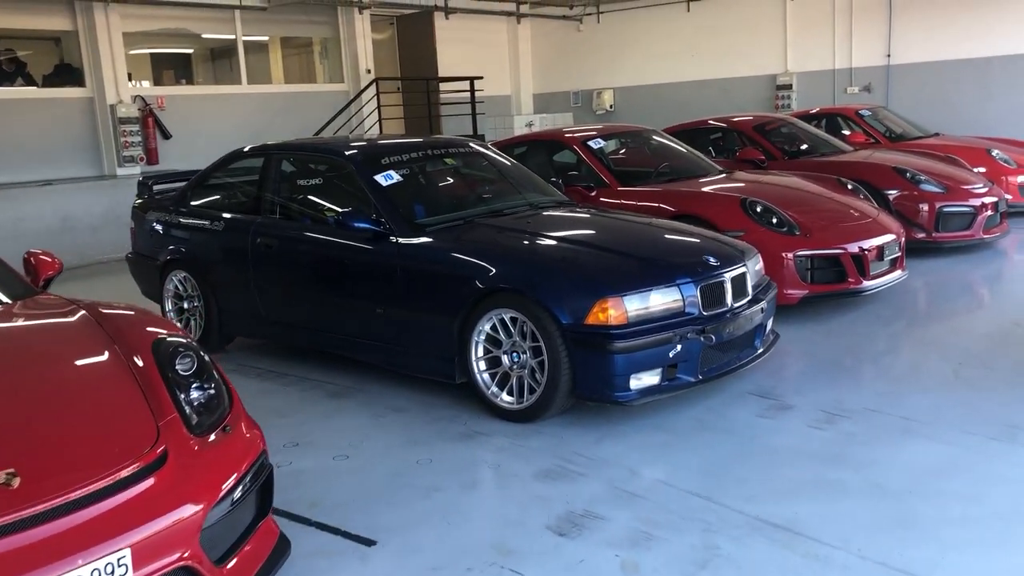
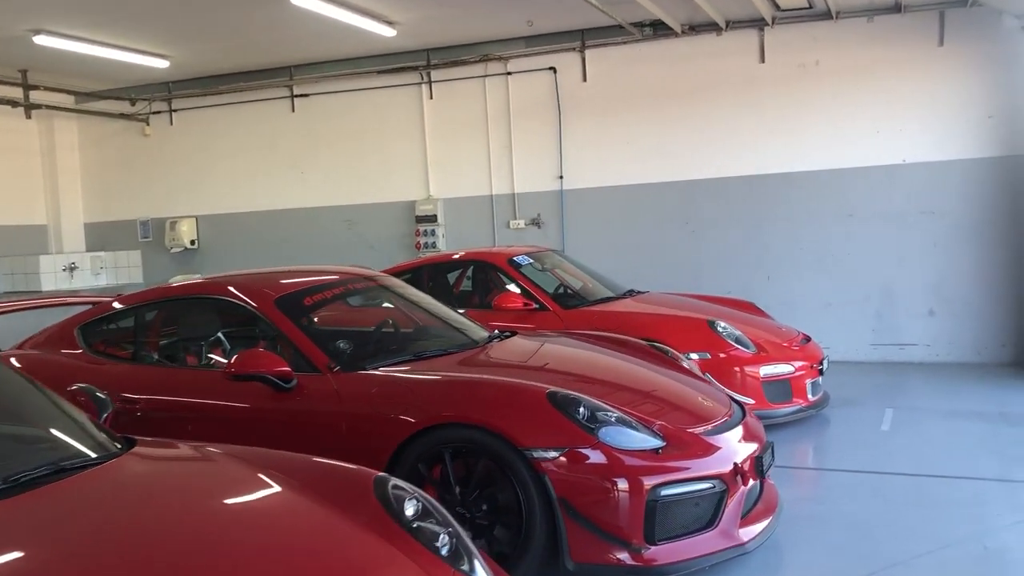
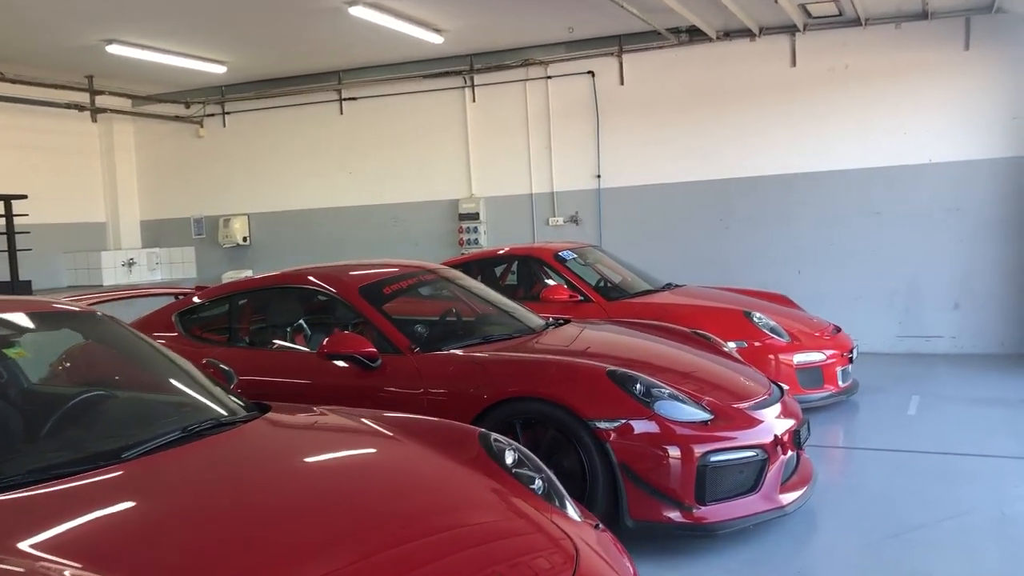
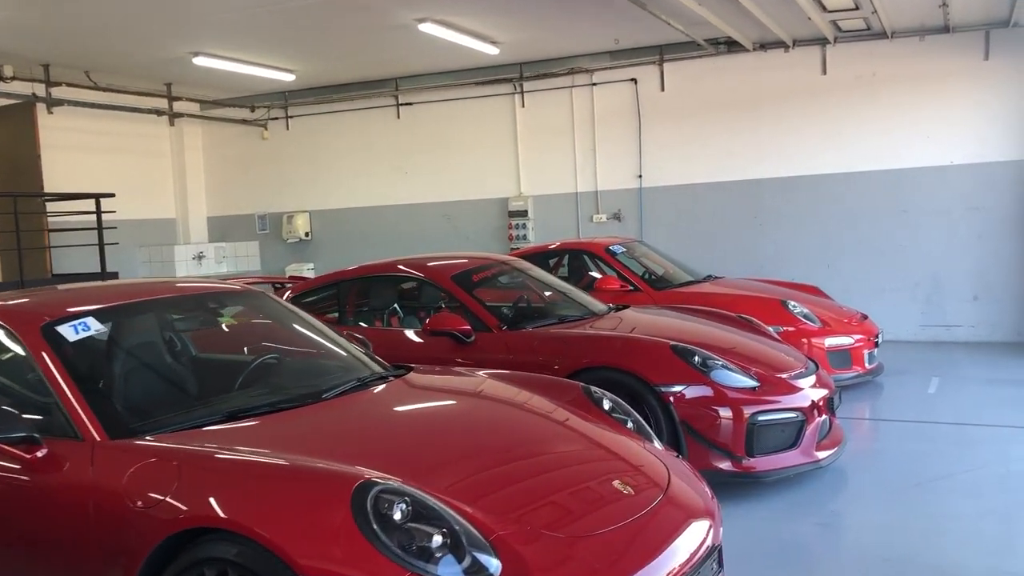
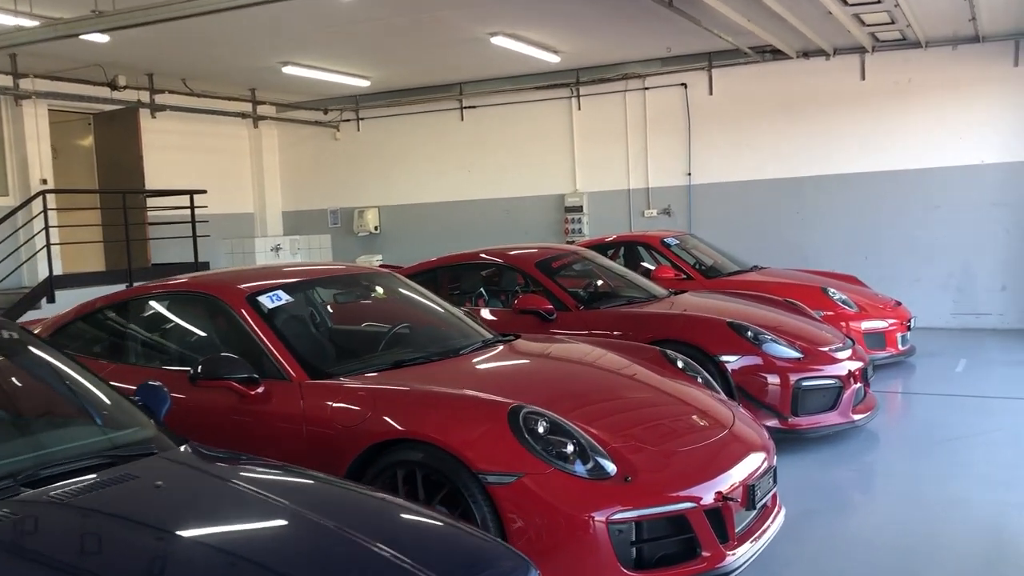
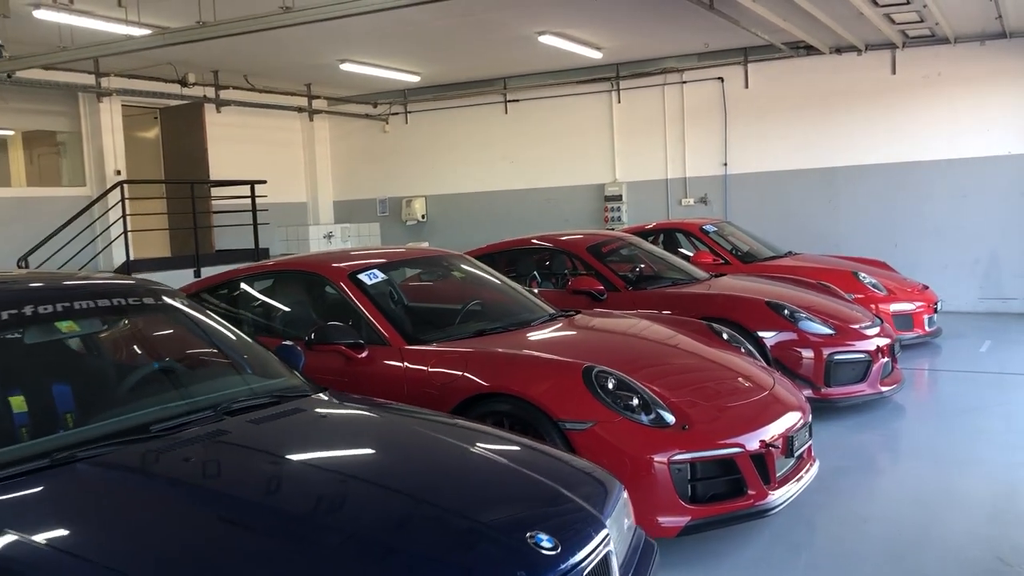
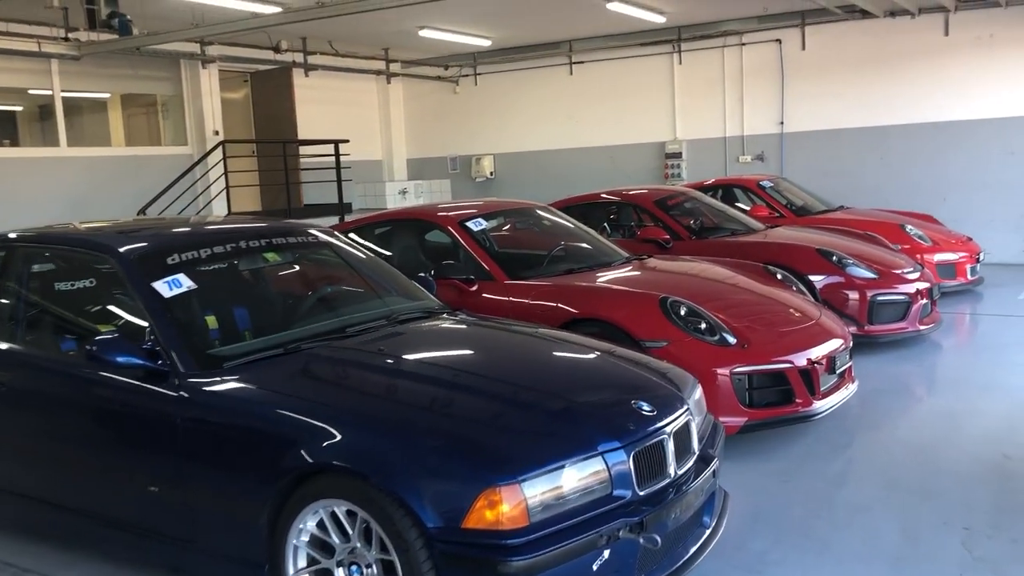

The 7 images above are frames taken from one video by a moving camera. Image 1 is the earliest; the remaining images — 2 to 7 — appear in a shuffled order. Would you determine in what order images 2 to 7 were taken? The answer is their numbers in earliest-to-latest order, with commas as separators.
7, 6, 5, 4, 3, 2
